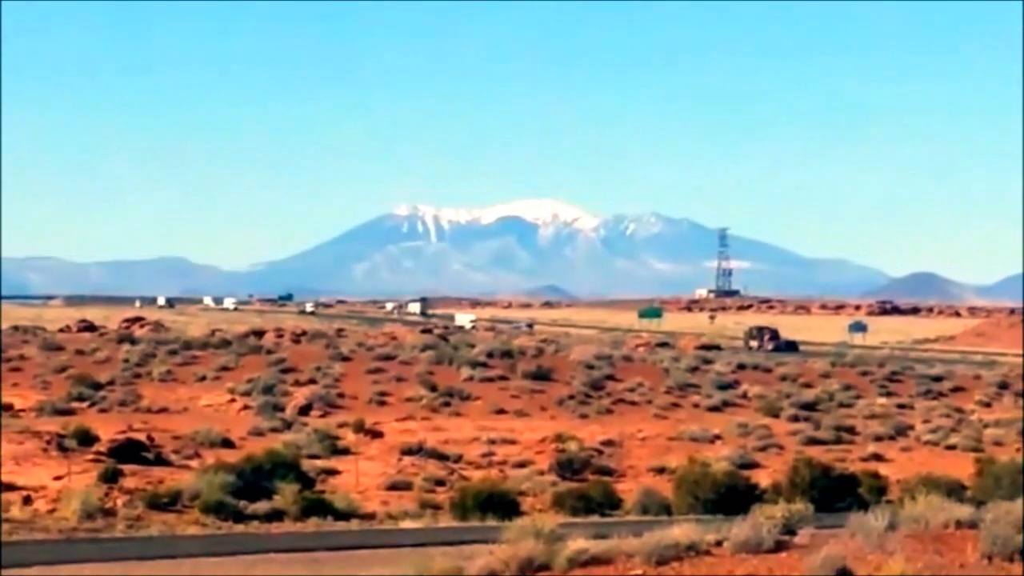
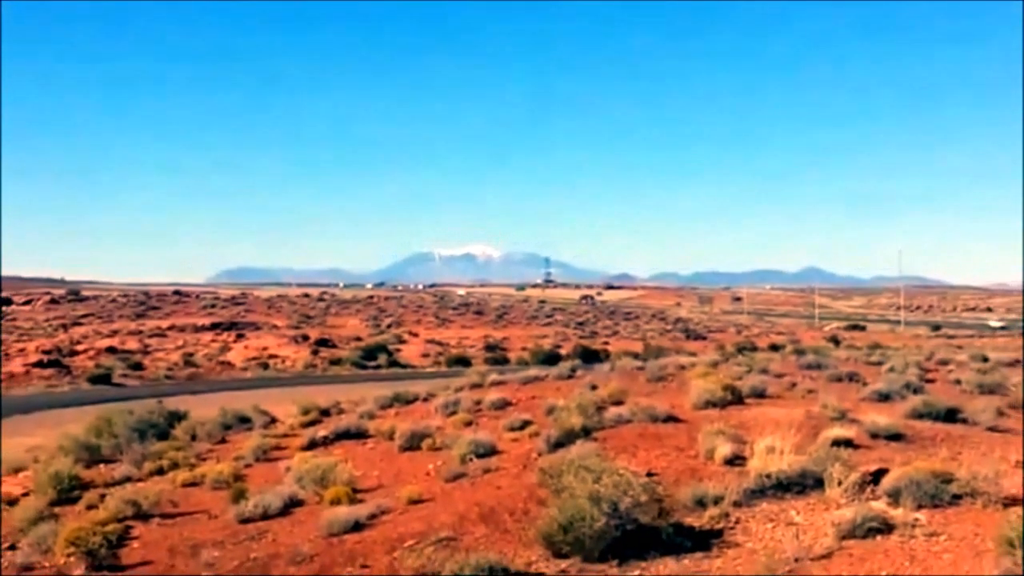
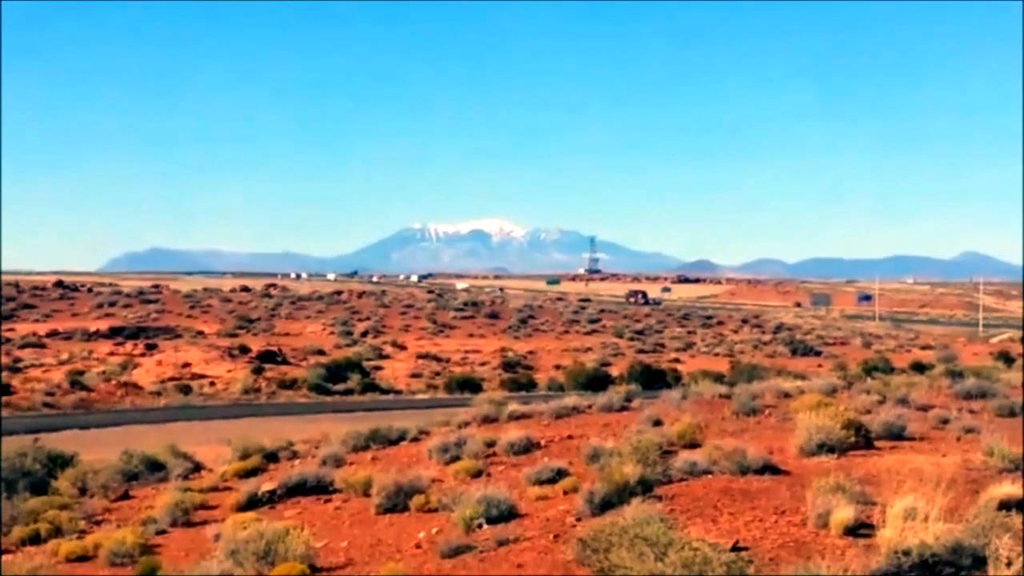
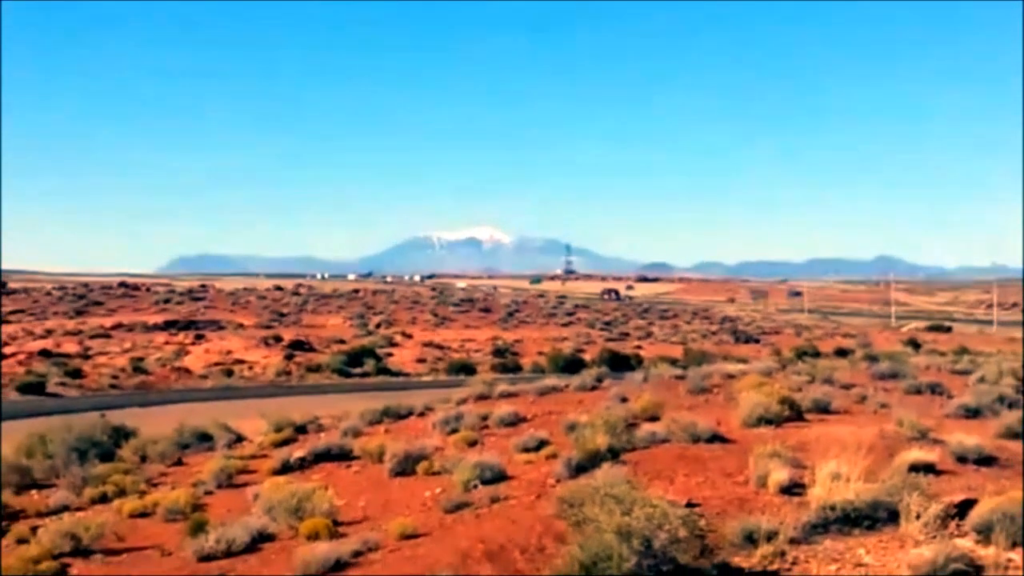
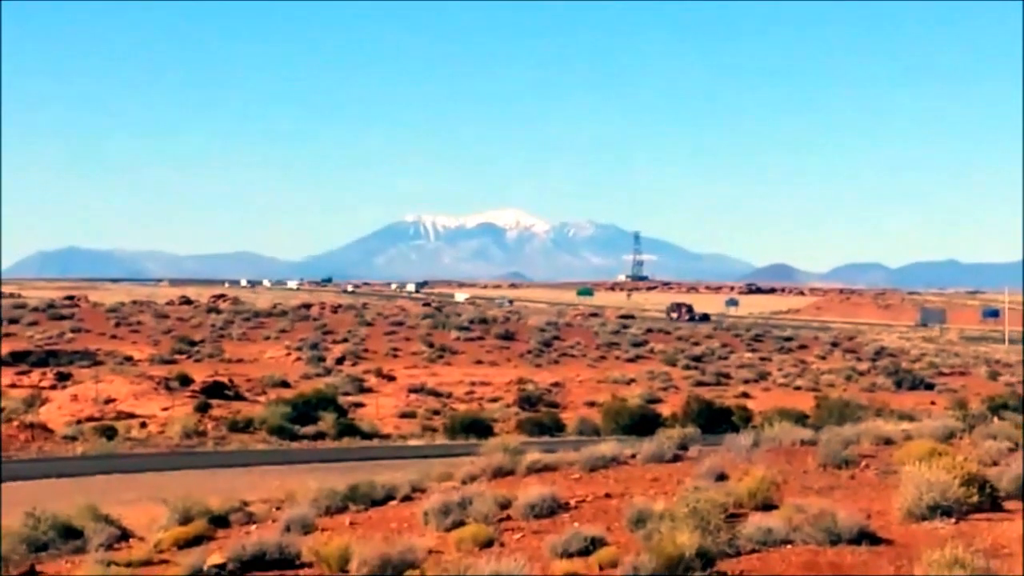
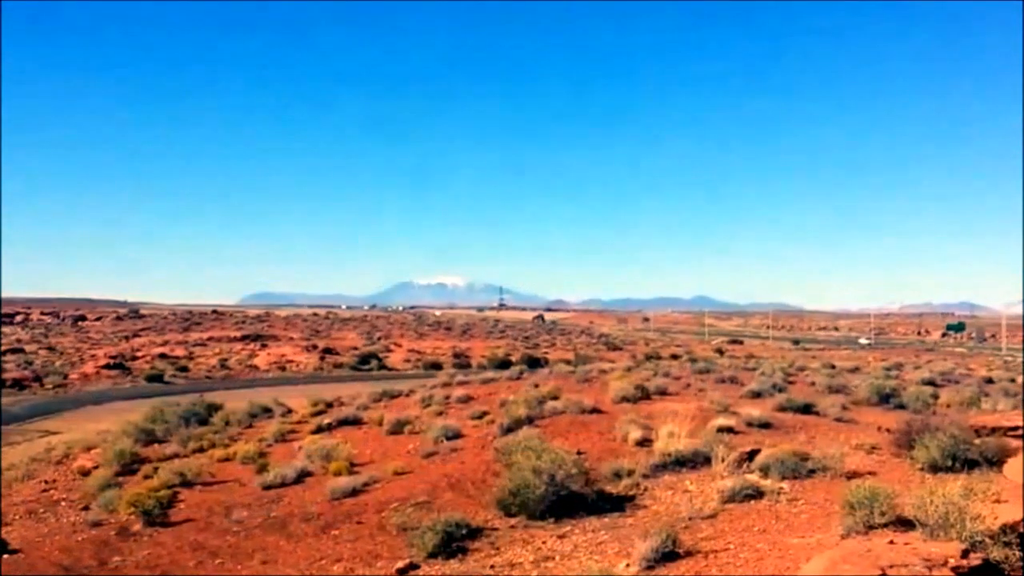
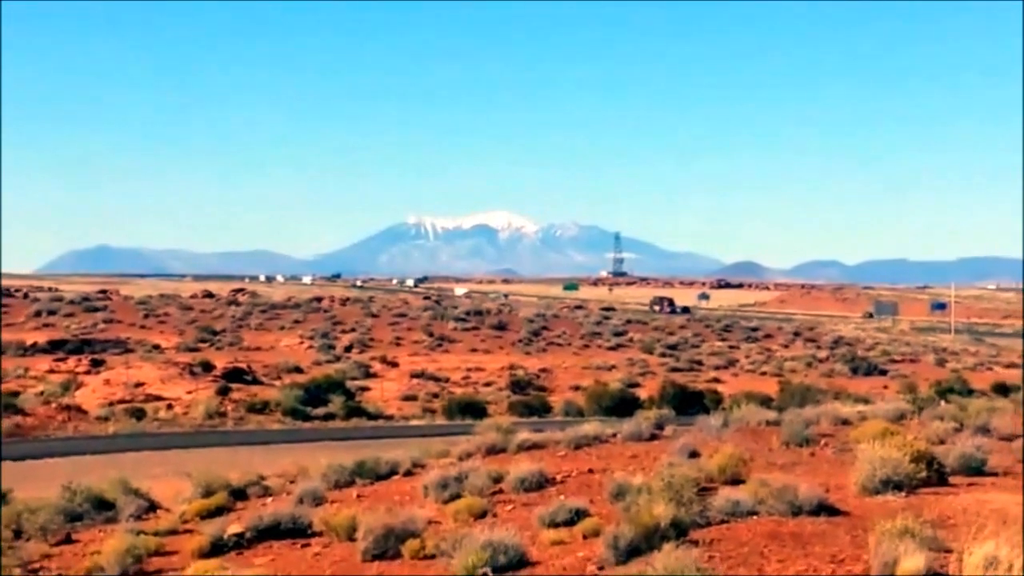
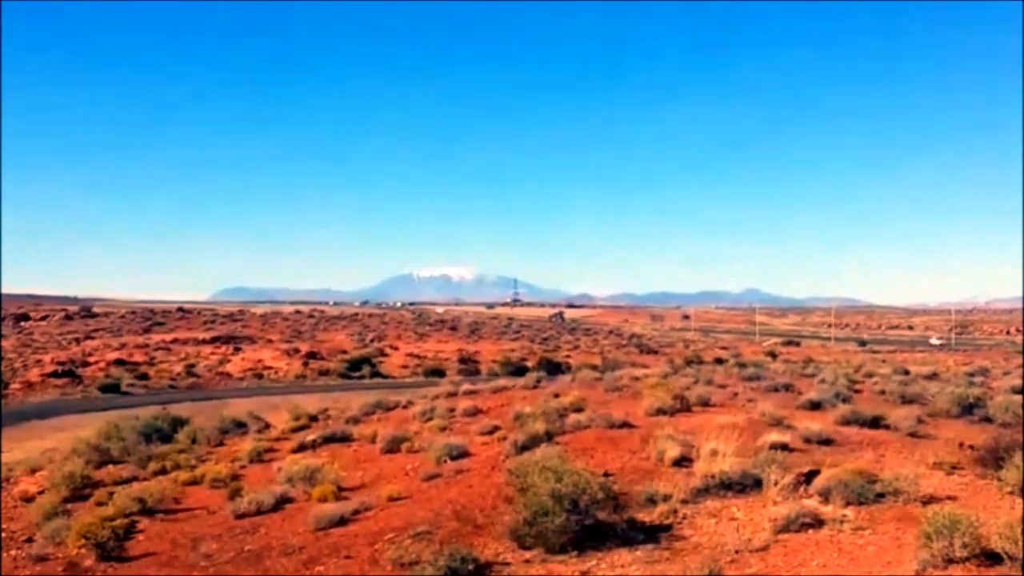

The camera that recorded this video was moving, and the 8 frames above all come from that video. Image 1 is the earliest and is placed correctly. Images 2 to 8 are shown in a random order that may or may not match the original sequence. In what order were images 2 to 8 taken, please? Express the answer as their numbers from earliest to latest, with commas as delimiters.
5, 7, 3, 4, 2, 8, 6
